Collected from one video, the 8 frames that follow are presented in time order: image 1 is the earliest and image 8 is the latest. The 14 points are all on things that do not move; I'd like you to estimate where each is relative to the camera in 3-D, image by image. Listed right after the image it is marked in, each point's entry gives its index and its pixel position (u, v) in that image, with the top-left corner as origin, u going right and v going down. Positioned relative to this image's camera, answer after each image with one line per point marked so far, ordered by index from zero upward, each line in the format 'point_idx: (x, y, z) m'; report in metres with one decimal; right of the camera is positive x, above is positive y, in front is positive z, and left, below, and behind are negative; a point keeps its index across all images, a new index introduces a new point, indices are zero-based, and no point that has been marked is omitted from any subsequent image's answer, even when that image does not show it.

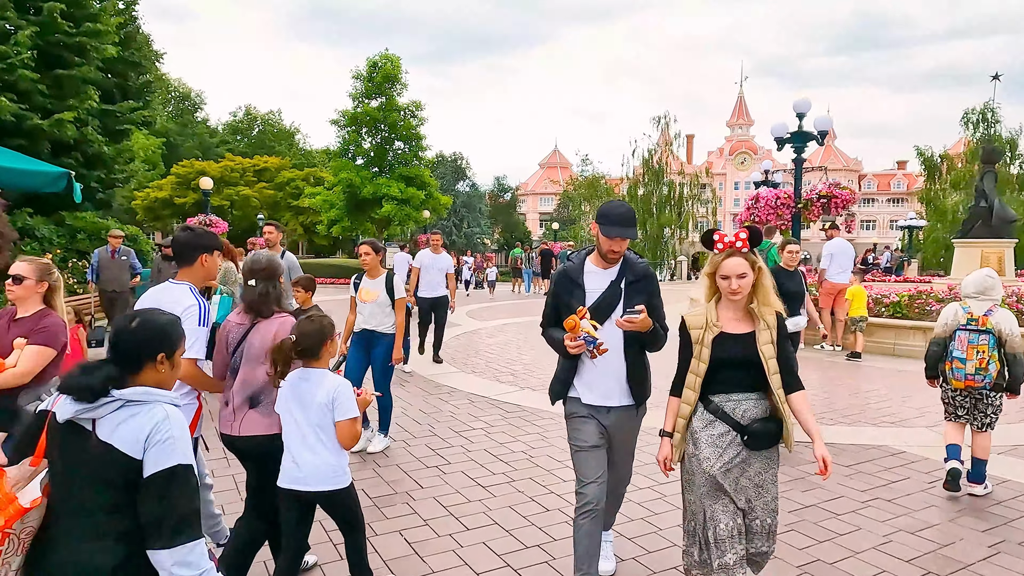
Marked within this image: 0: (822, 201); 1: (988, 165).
0: (+5.0, +1.4, +10.7) m
1: (+10.1, +2.6, +14.0) m
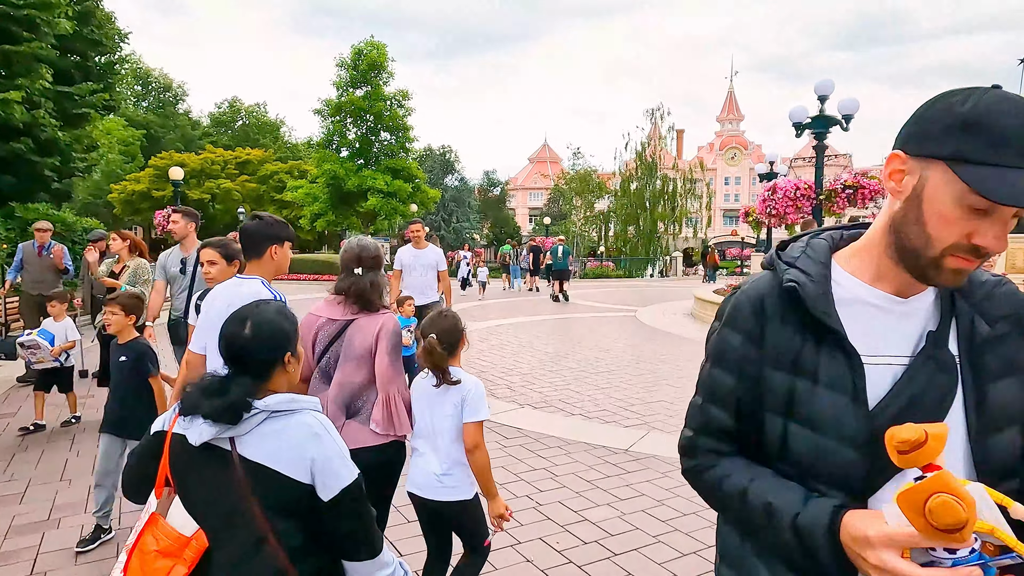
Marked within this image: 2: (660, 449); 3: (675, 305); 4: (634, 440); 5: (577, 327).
0: (+5.0, +1.4, +9.8) m
1: (+9.9, +2.6, +13.1) m
2: (+1.2, -1.3, +5.2) m
3: (+4.0, -0.4, +16.1) m
4: (+1.0, -1.2, +5.4) m
5: (+1.2, -0.7, +13.0) m
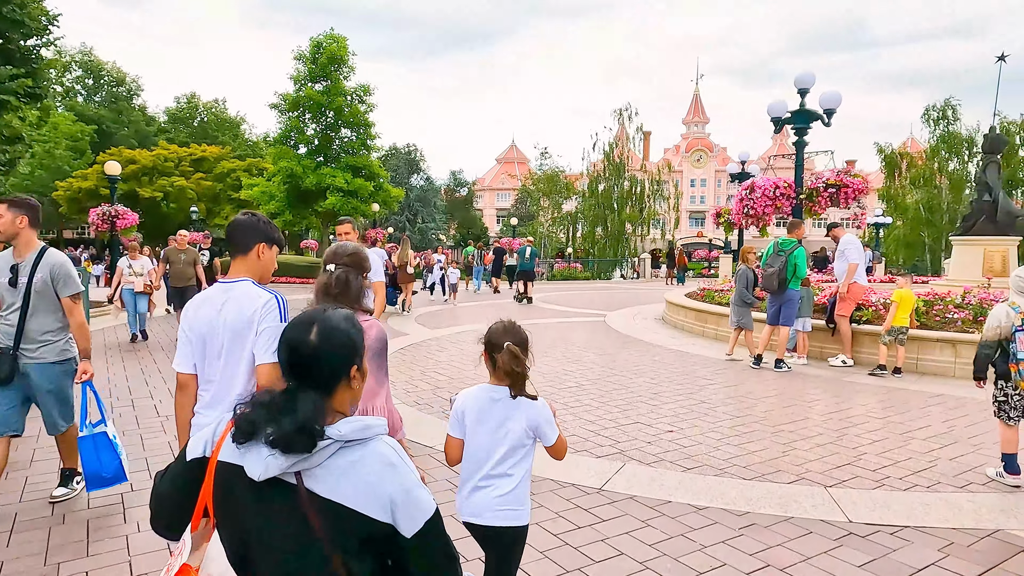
0: (+4.4, +1.4, +9.2) m
1: (+9.2, +2.6, +12.8) m
2: (+0.8, -1.3, +4.4) m
3: (+3.1, -0.5, +15.5) m
4: (+0.7, -1.3, +4.7) m
5: (+0.5, -0.8, +12.2) m
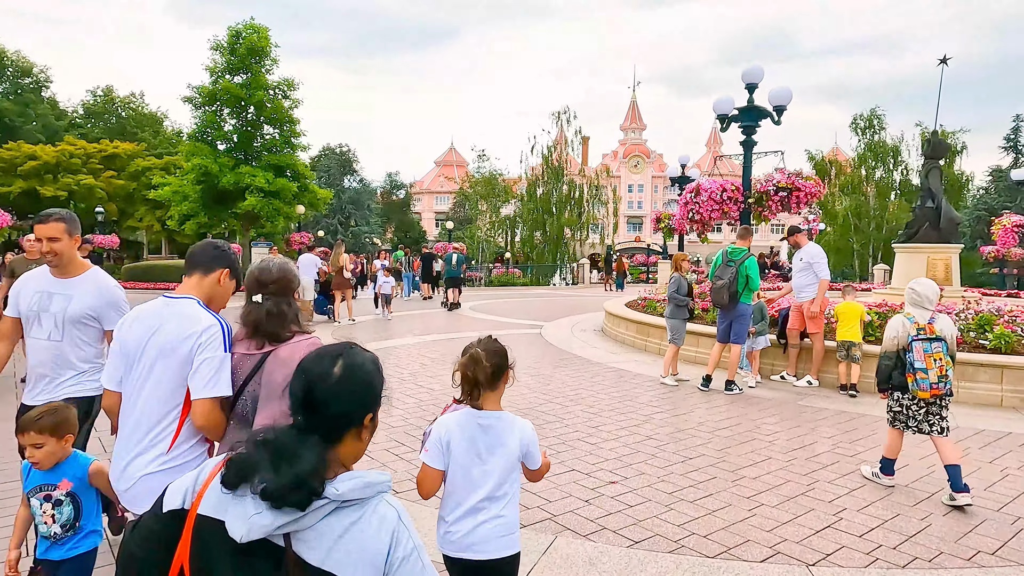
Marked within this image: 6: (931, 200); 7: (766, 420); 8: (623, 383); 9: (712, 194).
0: (+3.4, +1.2, +8.5) m
1: (+7.9, +2.4, +12.5) m
2: (+0.3, -1.5, +3.4) m
3: (+1.6, -0.7, +14.6) m
4: (+0.1, -1.5, +3.6) m
5: (-0.7, -1.0, +11.1) m
6: (+7.8, +1.6, +12.3) m
7: (+2.5, -1.3, +6.5) m
8: (+1.4, -1.2, +8.2) m
9: (+2.7, +1.3, +9.0) m
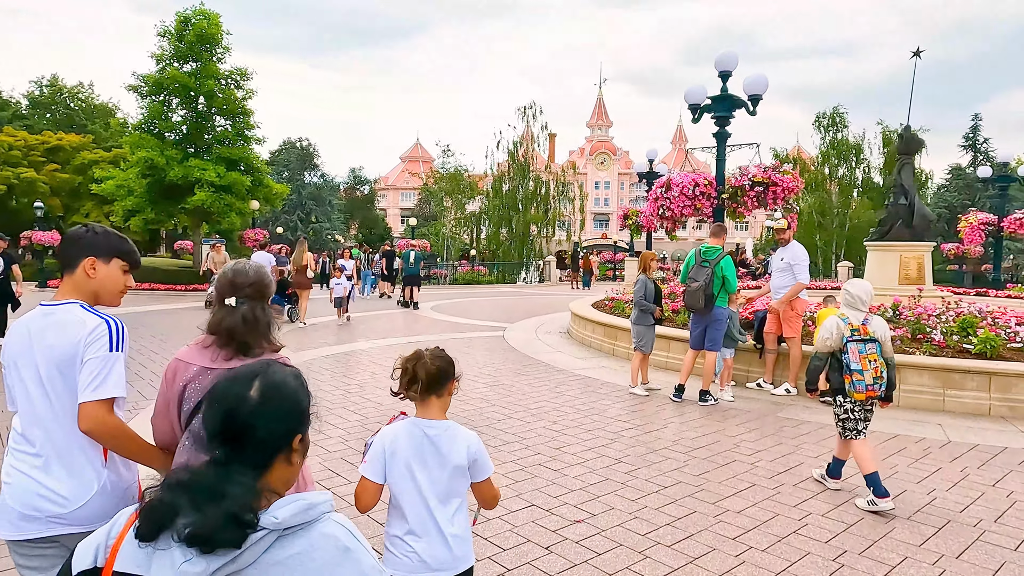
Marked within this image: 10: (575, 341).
0: (+2.9, +1.2, +7.9) m
1: (+7.2, +2.4, +12.1) m
2: (+0.1, -1.5, +2.7) m
3: (+0.8, -0.7, +14.0) m
4: (-0.1, -1.5, +2.9) m
5: (-1.3, -1.0, +10.4) m
6: (+7.1, +1.7, +12.0) m
7: (+2.1, -1.3, +5.9) m
8: (+0.9, -1.2, +7.6) m
9: (+2.2, +1.3, +8.5) m
10: (+1.1, -0.9, +11.7) m
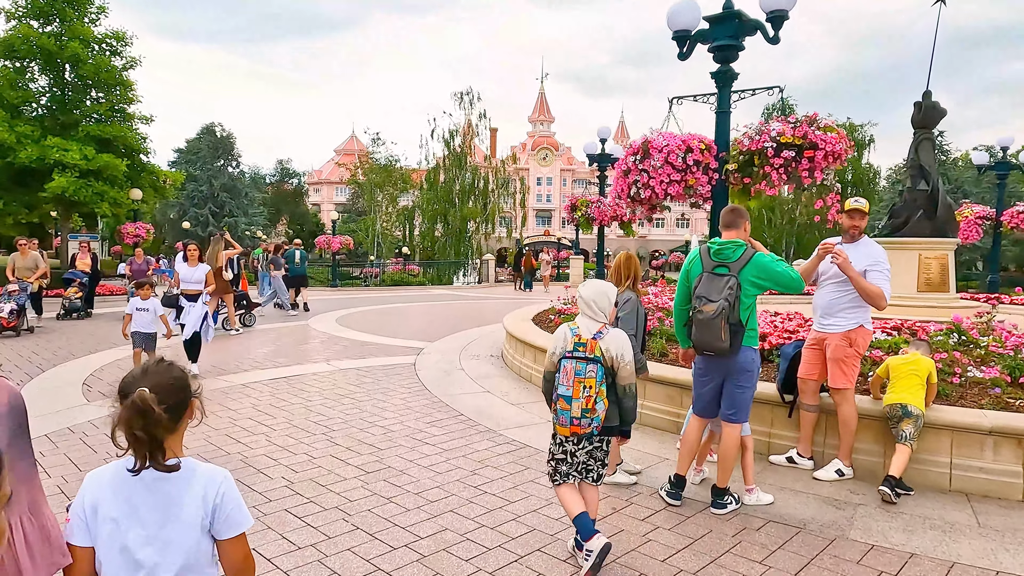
0: (+2.1, +1.0, +5.1) m
1: (+6.0, +2.3, +9.7) m
2: (-0.3, -1.7, -0.3) m
3: (-0.5, -0.8, +11.0) m
4: (-0.5, -1.7, -0.1) m
5: (-2.3, -1.1, +7.2) m
6: (+5.9, +1.5, +9.5) m
7: (+1.4, -1.5, +3.0) m
8: (+0.1, -1.4, +4.6) m
9: (+1.3, +1.1, +5.6) m
10: (0.0, -1.1, +8.7) m
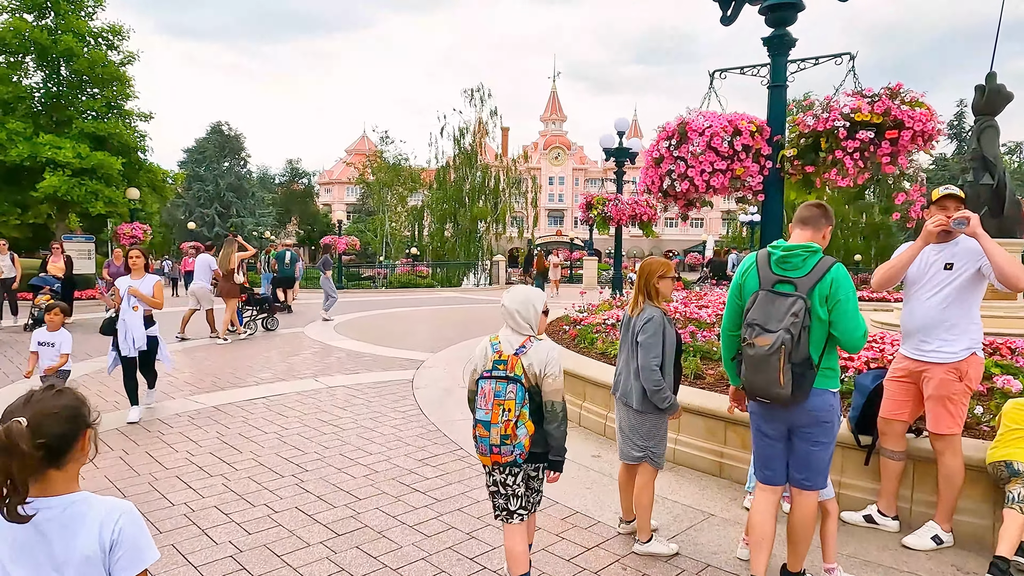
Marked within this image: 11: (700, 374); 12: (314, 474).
0: (+2.2, +0.9, +4.1) m
1: (+6.1, +2.2, +8.6) m
2: (-0.4, -1.8, -1.3) m
3: (-0.4, -0.9, +10.0) m
4: (-0.6, -1.8, -1.1) m
5: (-2.2, -1.2, +6.3) m
6: (+6.0, +1.5, +8.5) m
7: (+1.5, -1.6, +2.0) m
8: (+0.1, -1.5, +3.6) m
9: (+1.4, +1.0, +4.6) m
10: (+0.1, -1.2, +7.8) m
11: (+1.6, -0.7, +5.7) m
12: (-1.4, -1.4, +4.9) m
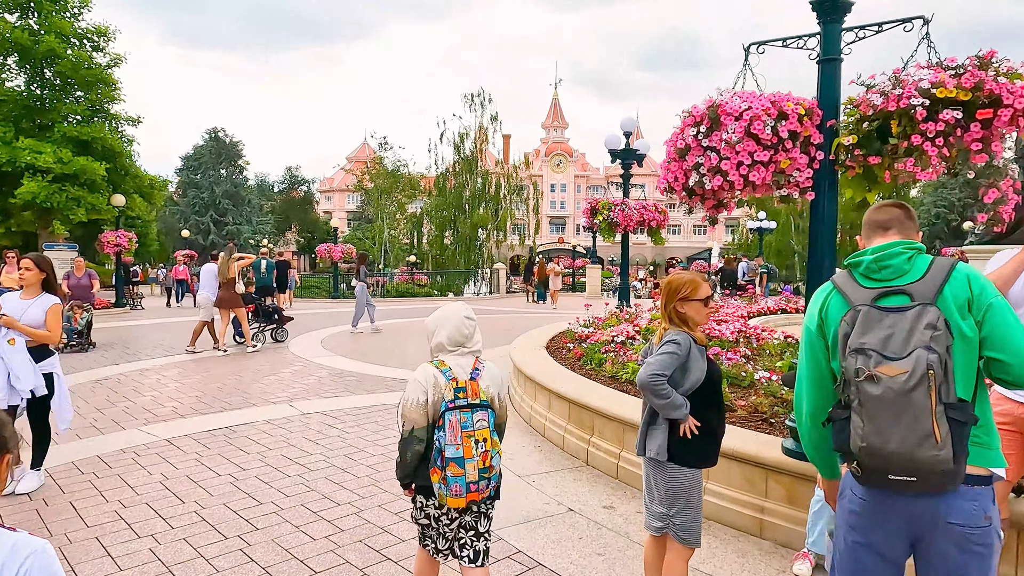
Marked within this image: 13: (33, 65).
0: (+2.1, +0.8, +3.3) m
1: (+6.1, +2.1, +7.8) m
2: (-0.4, -1.8, -2.1) m
3: (-0.4, -1.1, +9.1) m
4: (-0.6, -1.8, -2.0) m
5: (-2.3, -1.4, +5.4) m
6: (+6.0, +1.3, +7.6) m
7: (+1.4, -1.7, +1.2) m
8: (+0.1, -1.6, +2.8) m
9: (+1.3, +0.9, +3.7) m
10: (+0.1, -1.3, +6.9) m
11: (+1.6, -0.9, +4.9) m
12: (-1.5, -1.5, +4.0) m
13: (-13.8, +6.4, +19.0) m
